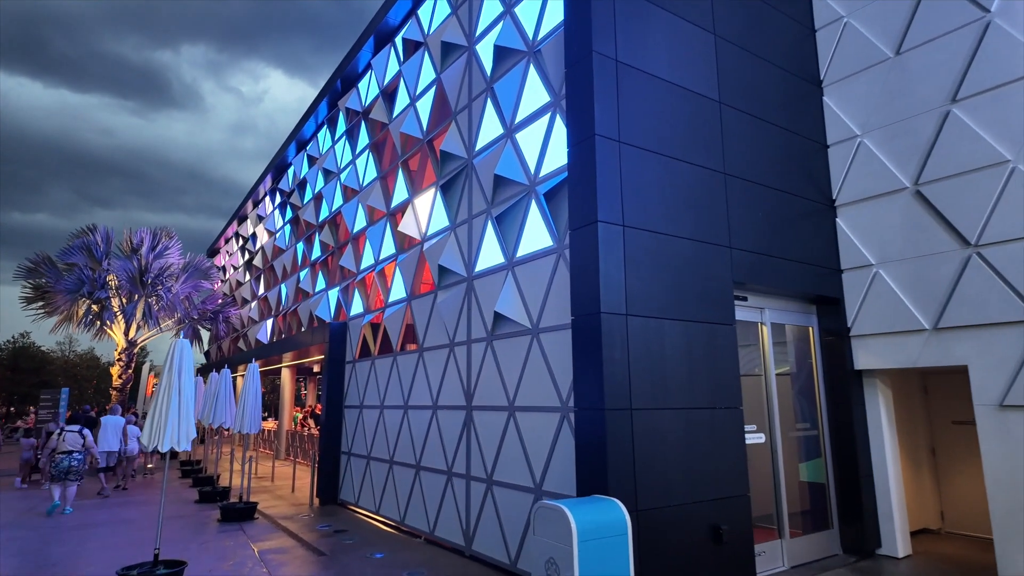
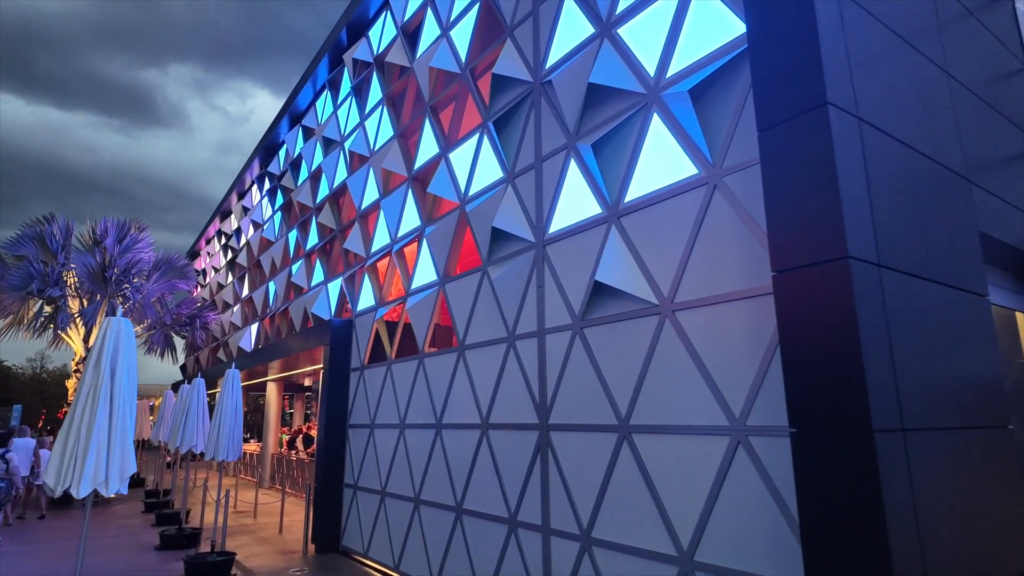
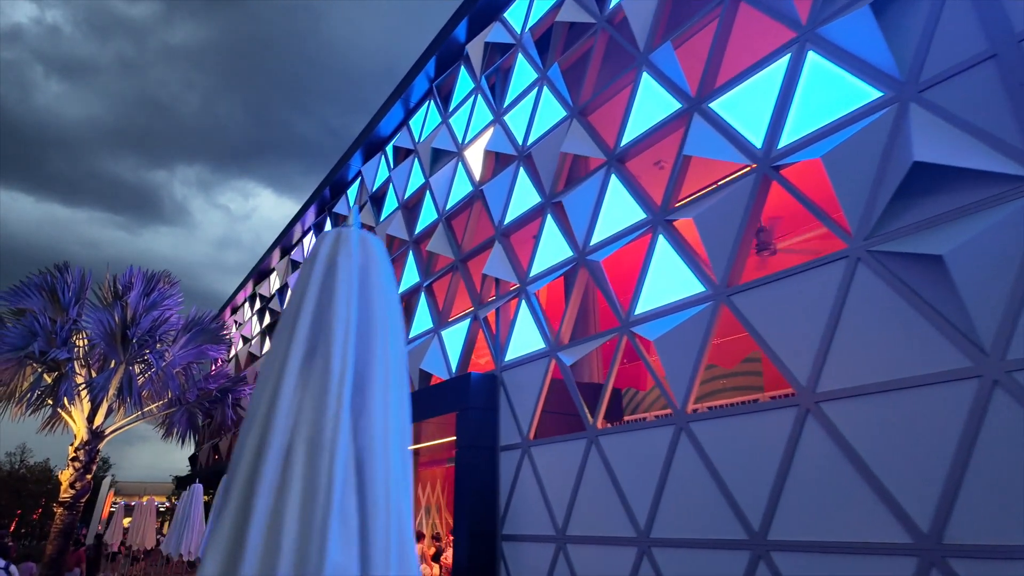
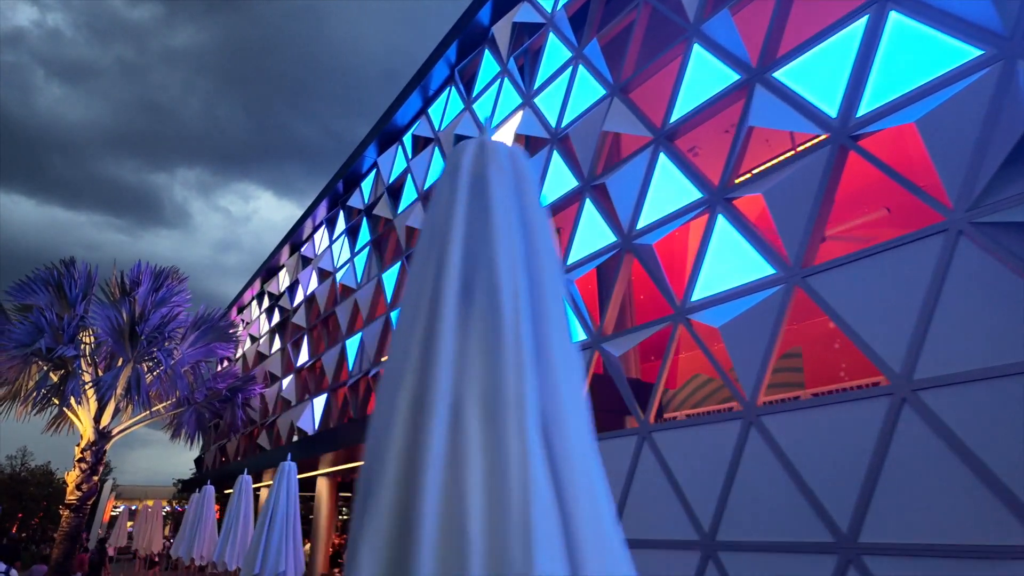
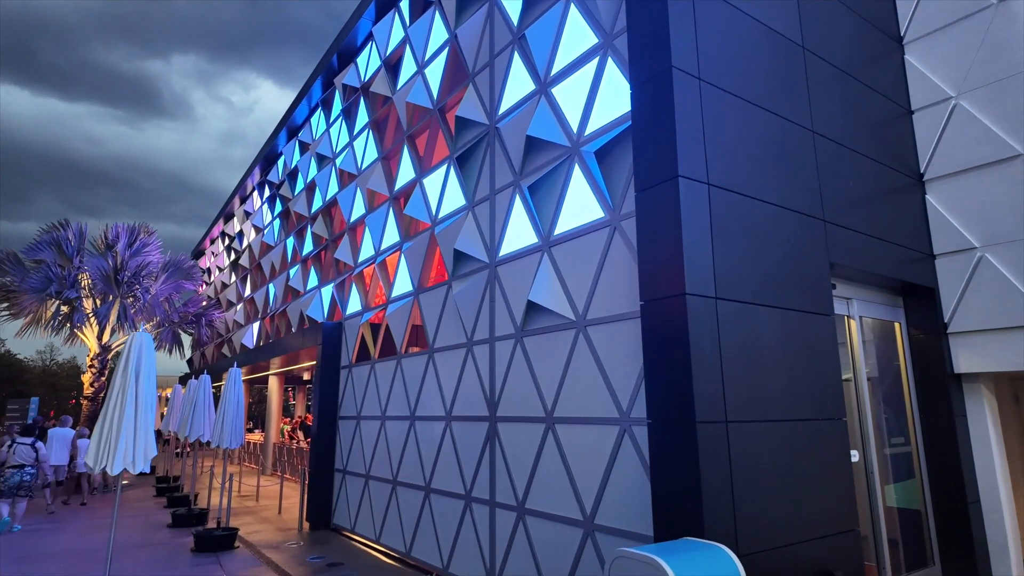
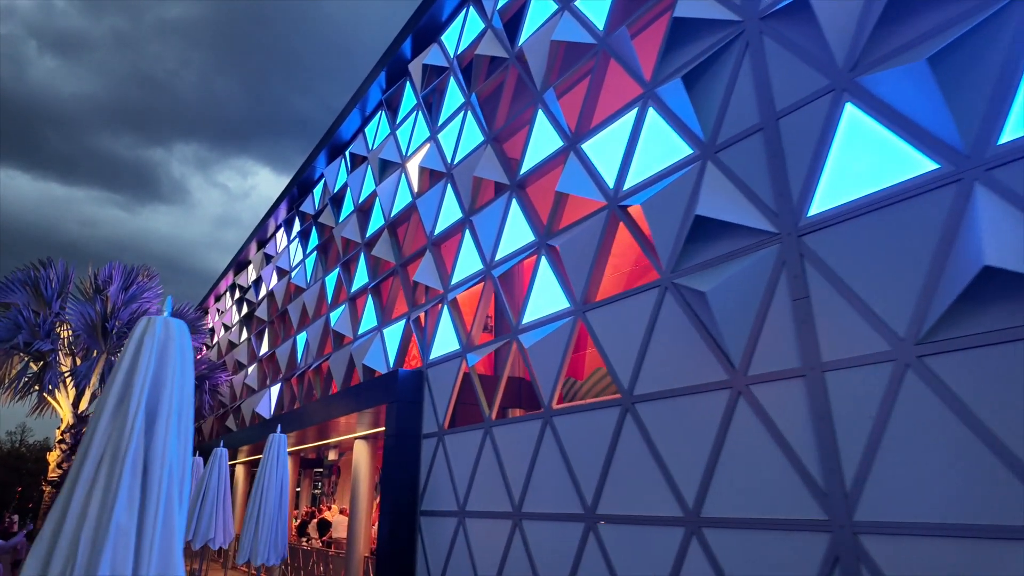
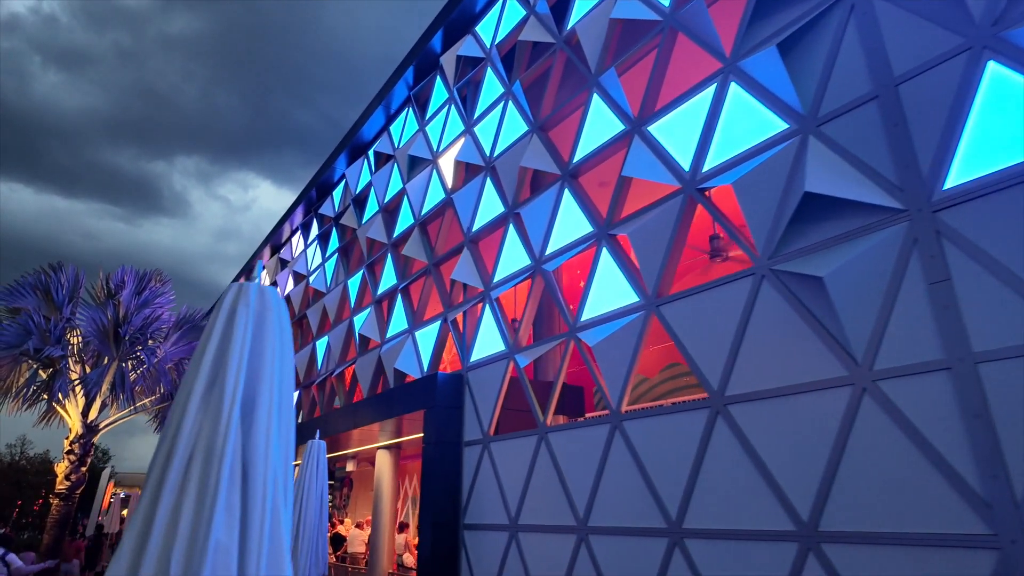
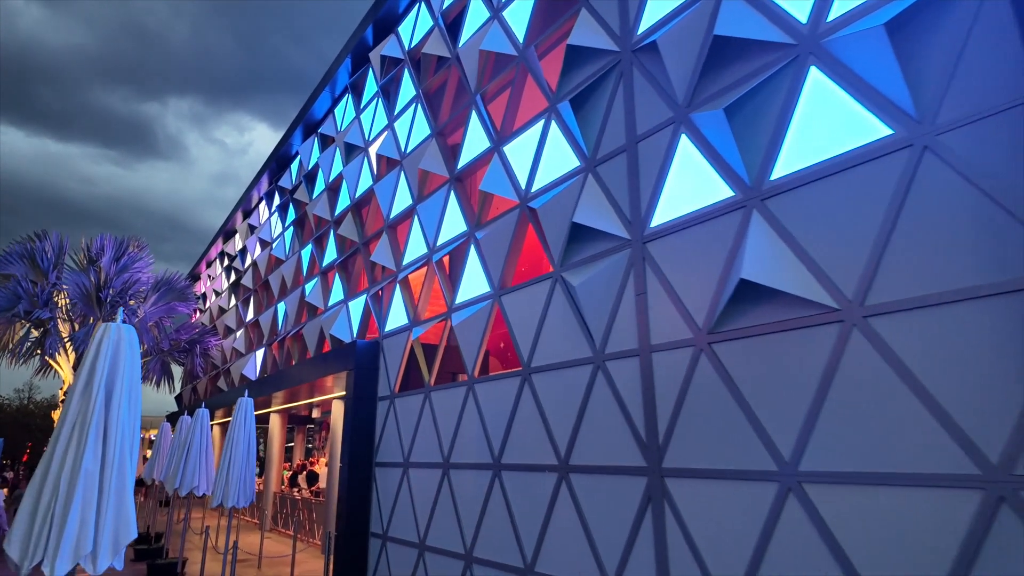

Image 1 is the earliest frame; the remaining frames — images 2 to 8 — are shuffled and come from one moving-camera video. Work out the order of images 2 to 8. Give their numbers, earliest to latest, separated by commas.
5, 2, 8, 6, 7, 3, 4
